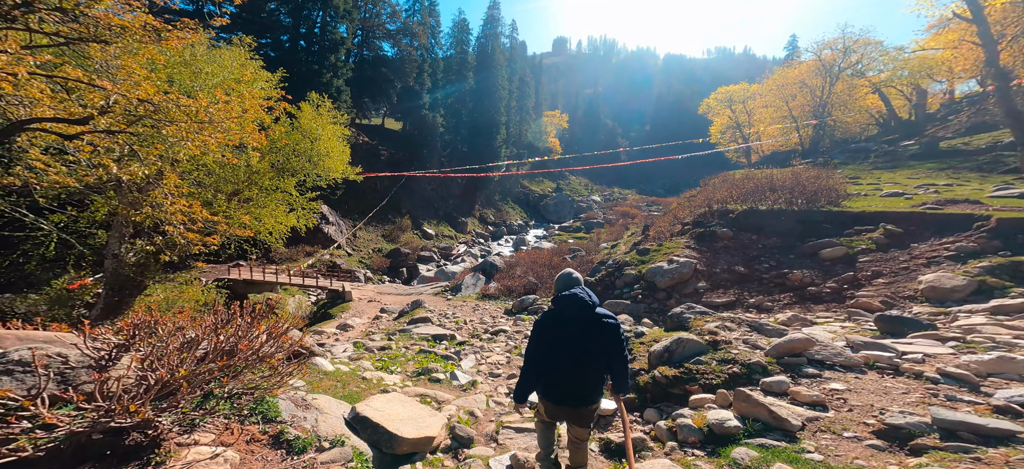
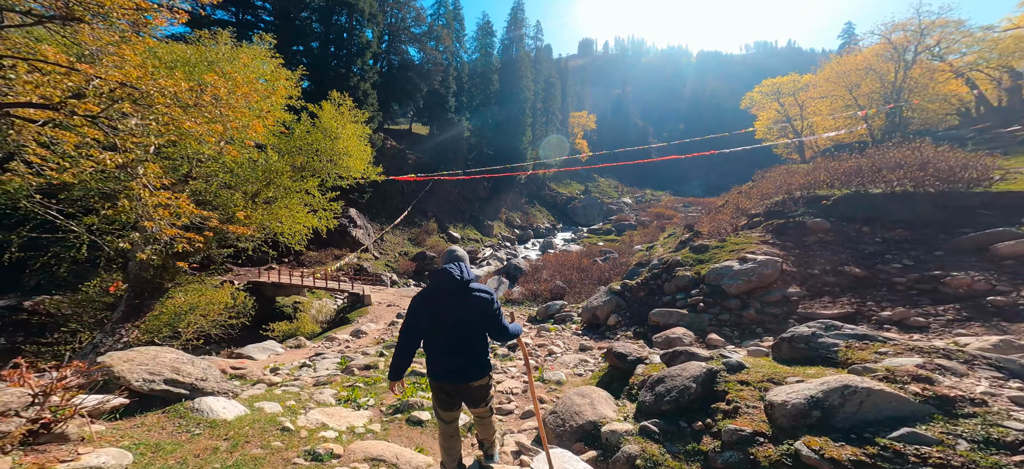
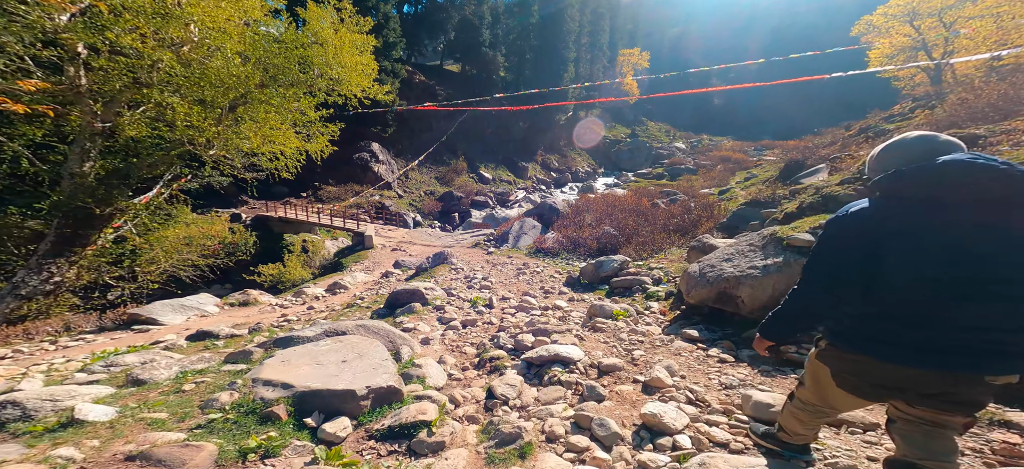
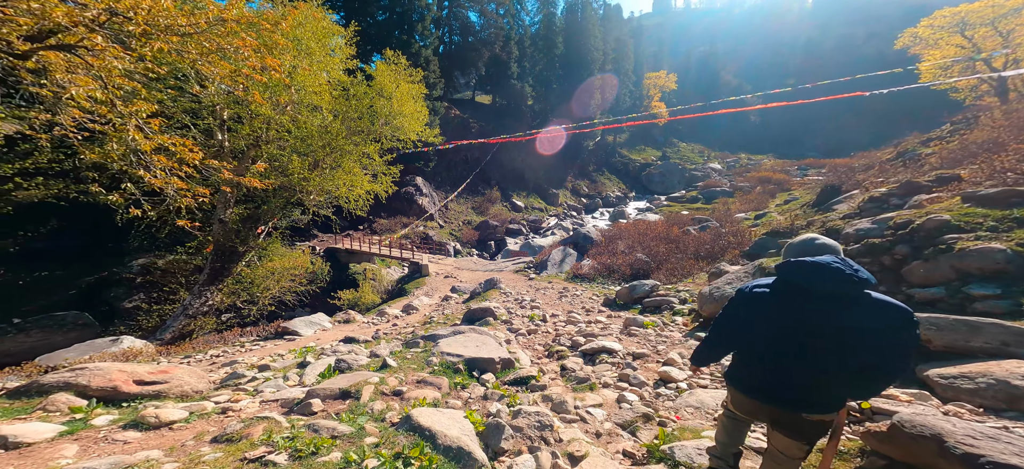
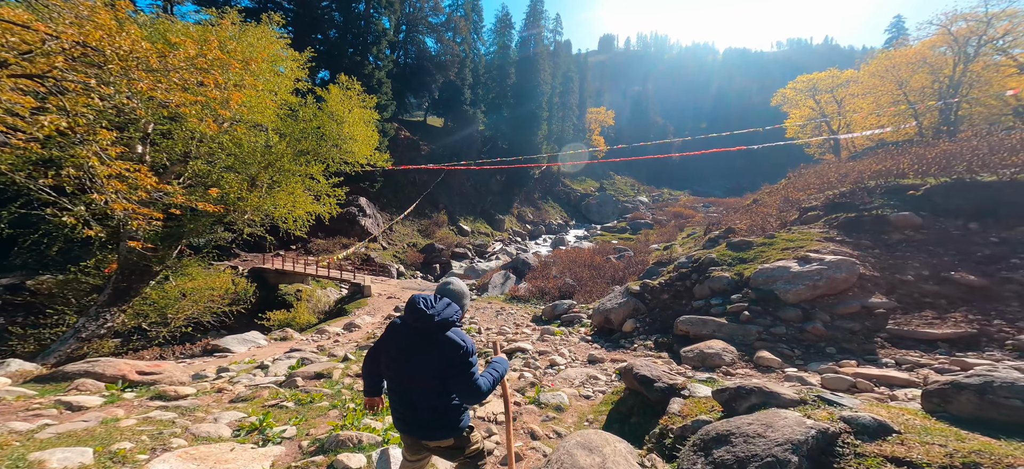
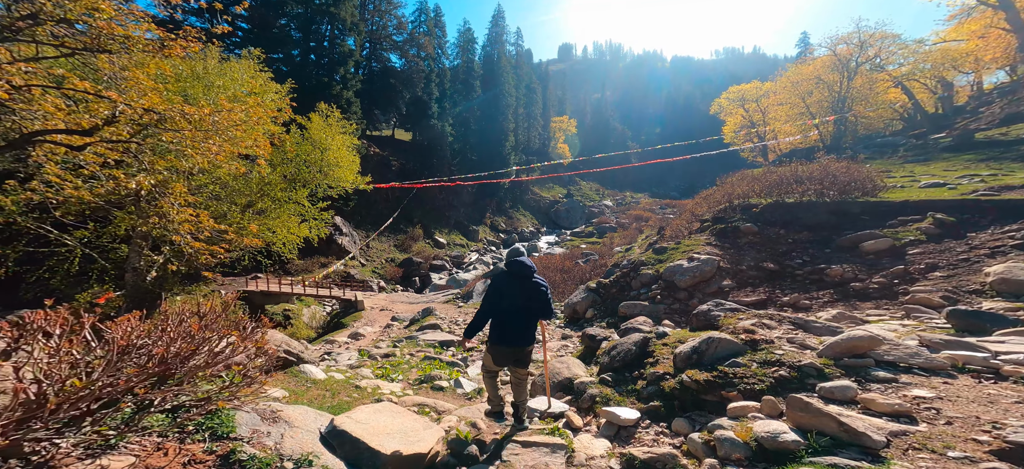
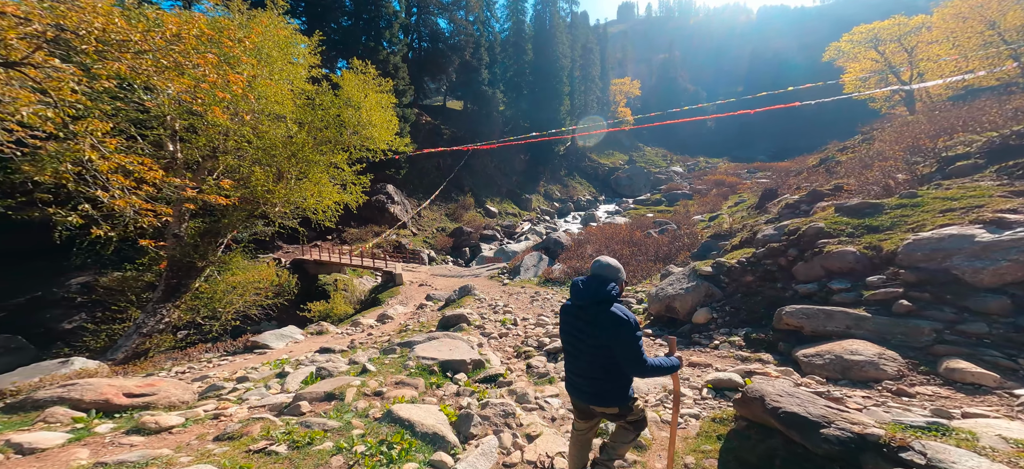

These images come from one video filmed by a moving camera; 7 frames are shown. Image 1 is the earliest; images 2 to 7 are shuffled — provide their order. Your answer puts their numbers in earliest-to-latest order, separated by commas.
6, 2, 5, 7, 4, 3
